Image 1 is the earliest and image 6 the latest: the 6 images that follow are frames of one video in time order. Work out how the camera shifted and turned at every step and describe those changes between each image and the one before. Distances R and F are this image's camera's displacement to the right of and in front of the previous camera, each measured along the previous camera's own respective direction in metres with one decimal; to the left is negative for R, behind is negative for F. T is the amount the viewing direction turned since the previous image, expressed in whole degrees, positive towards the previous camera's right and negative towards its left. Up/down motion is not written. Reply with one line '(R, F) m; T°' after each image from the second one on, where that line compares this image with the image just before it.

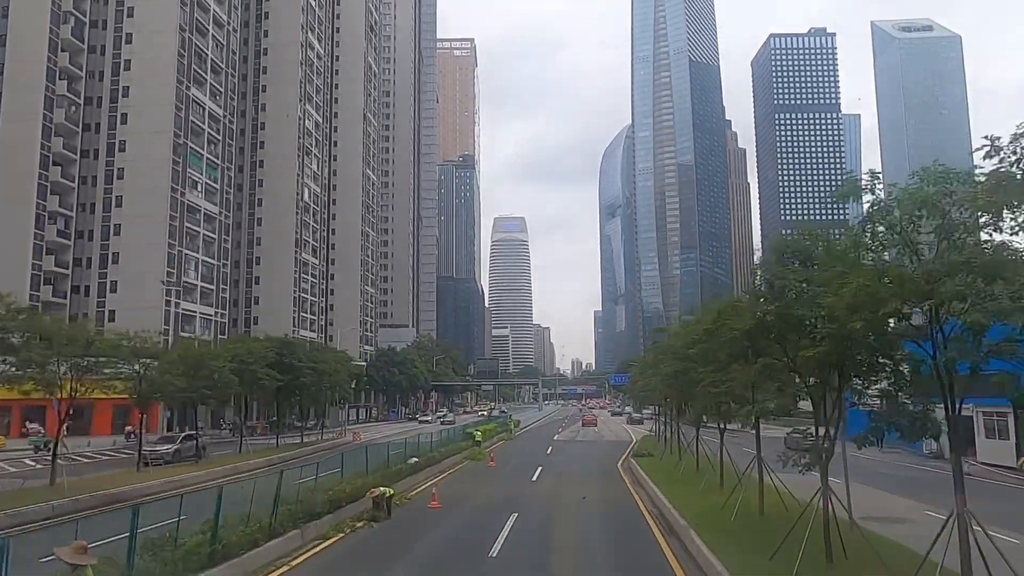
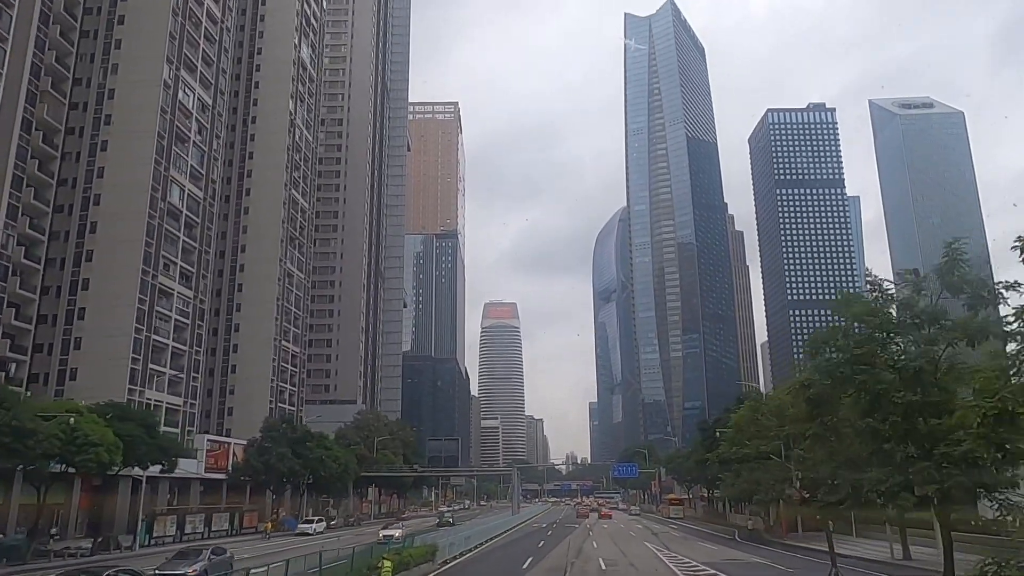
(+0.2, +1.6) m; 0°
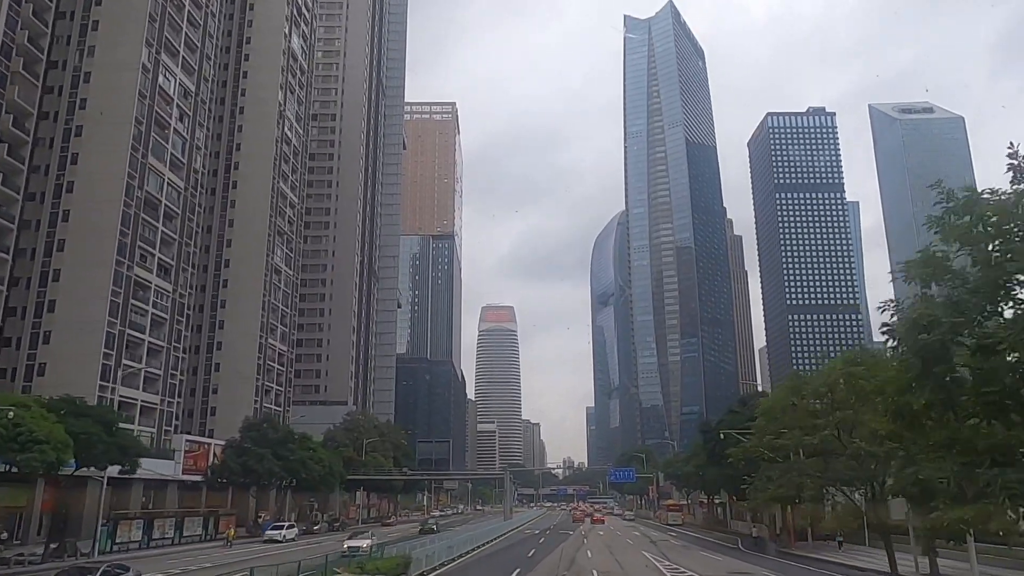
(0.0, +0.1) m; 0°
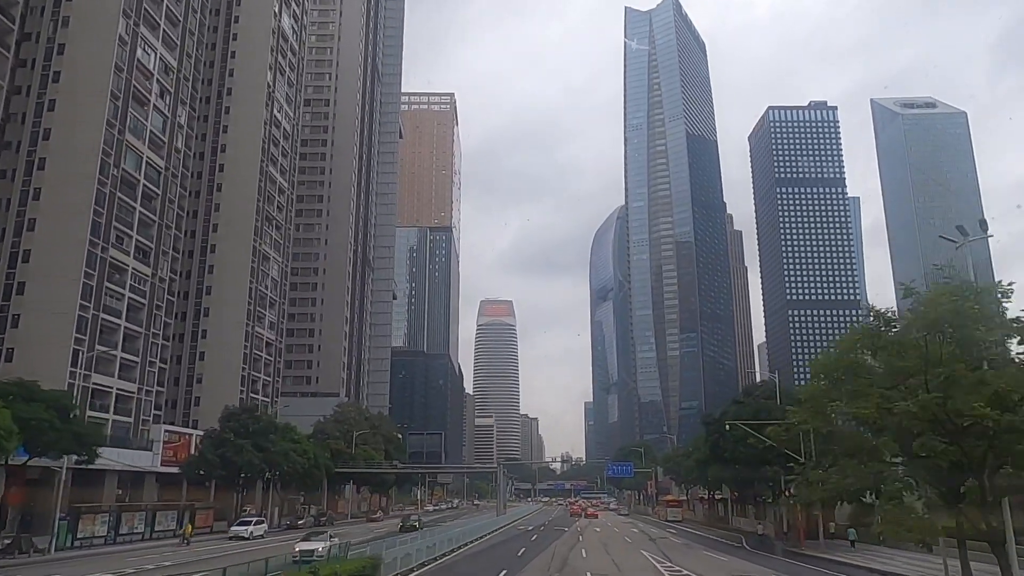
(0.0, +0.1) m; 0°
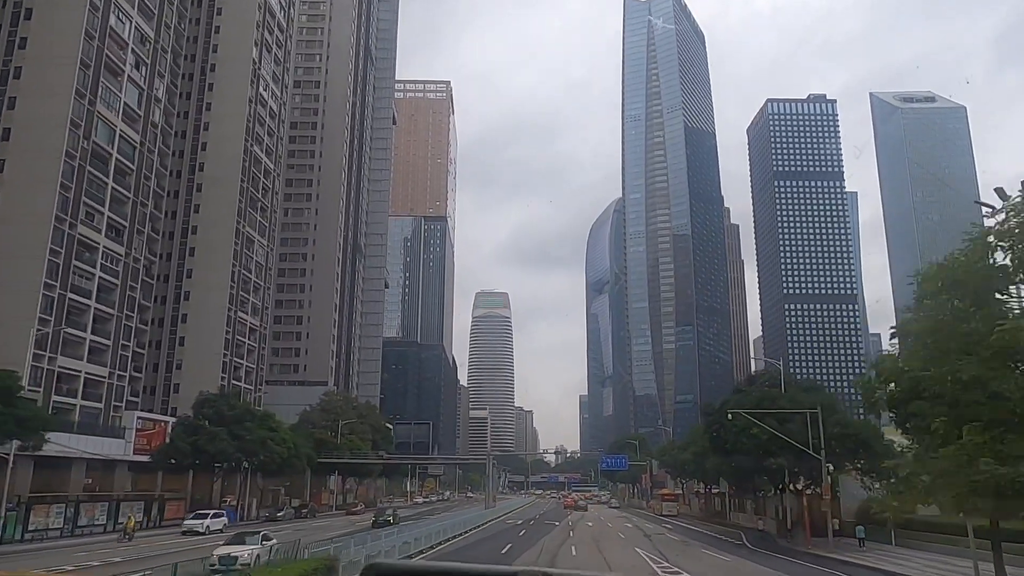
(0.0, +0.1) m; 0°
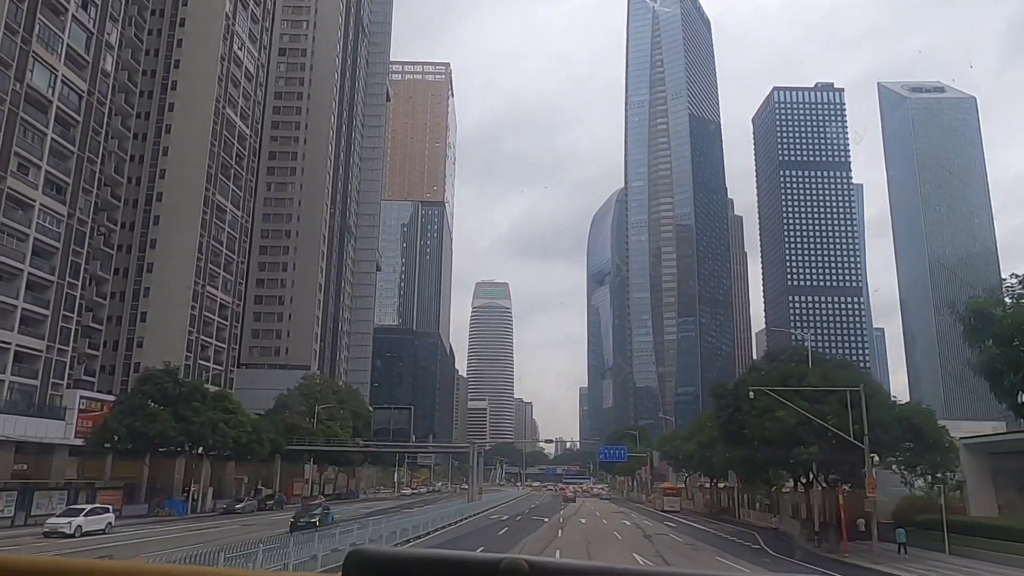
(+0.1, +0.3) m; 0°
